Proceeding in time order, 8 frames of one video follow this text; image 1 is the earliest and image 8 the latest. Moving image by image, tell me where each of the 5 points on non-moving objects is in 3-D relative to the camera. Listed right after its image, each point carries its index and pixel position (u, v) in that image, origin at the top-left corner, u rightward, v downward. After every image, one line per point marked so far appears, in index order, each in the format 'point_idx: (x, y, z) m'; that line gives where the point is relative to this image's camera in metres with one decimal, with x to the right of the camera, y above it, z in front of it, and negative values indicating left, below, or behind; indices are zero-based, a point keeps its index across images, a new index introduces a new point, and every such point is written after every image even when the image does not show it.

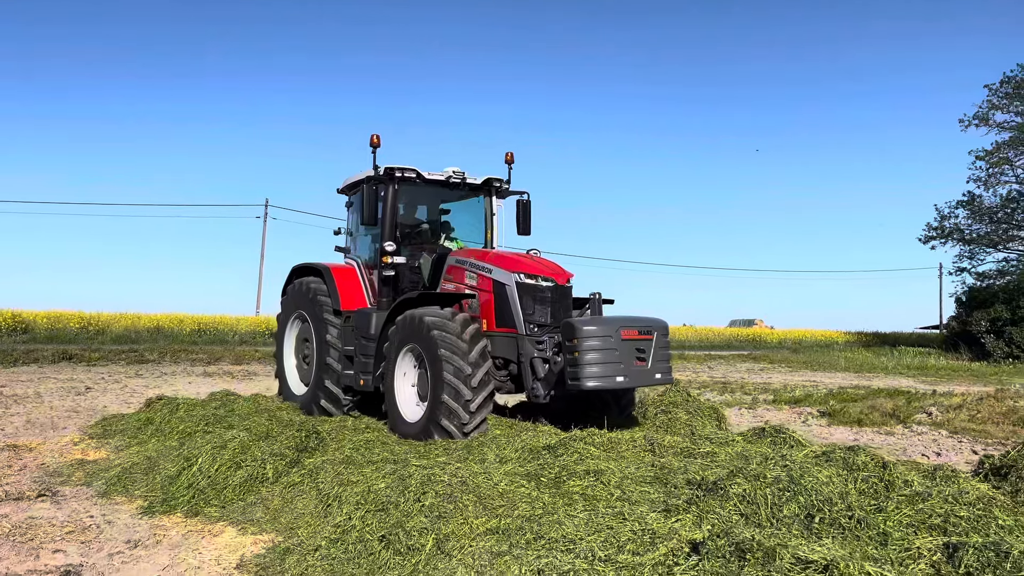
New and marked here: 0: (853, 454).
0: (+1.6, -0.8, +3.2) m
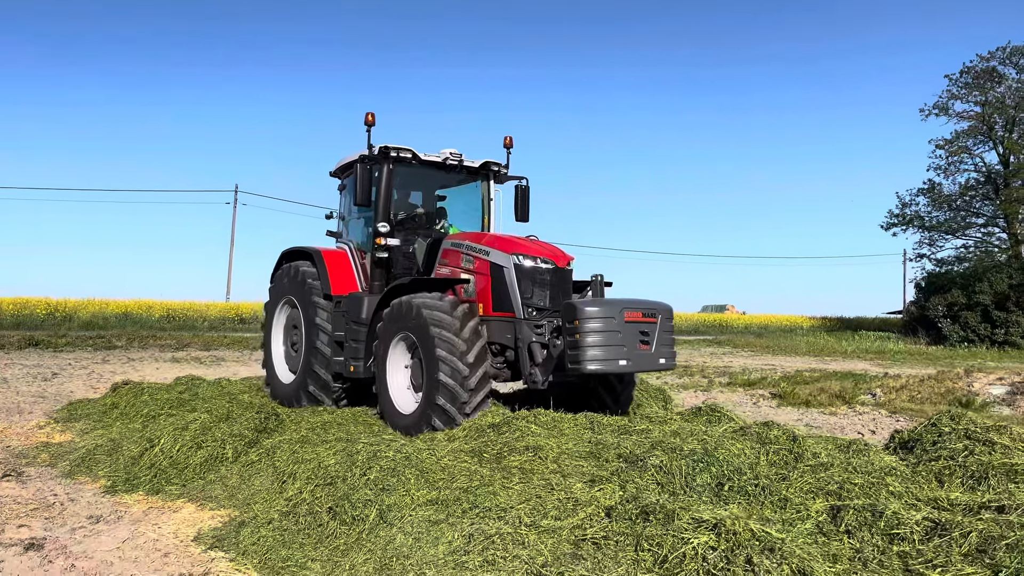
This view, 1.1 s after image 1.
0: (+1.3, -0.7, +3.4) m
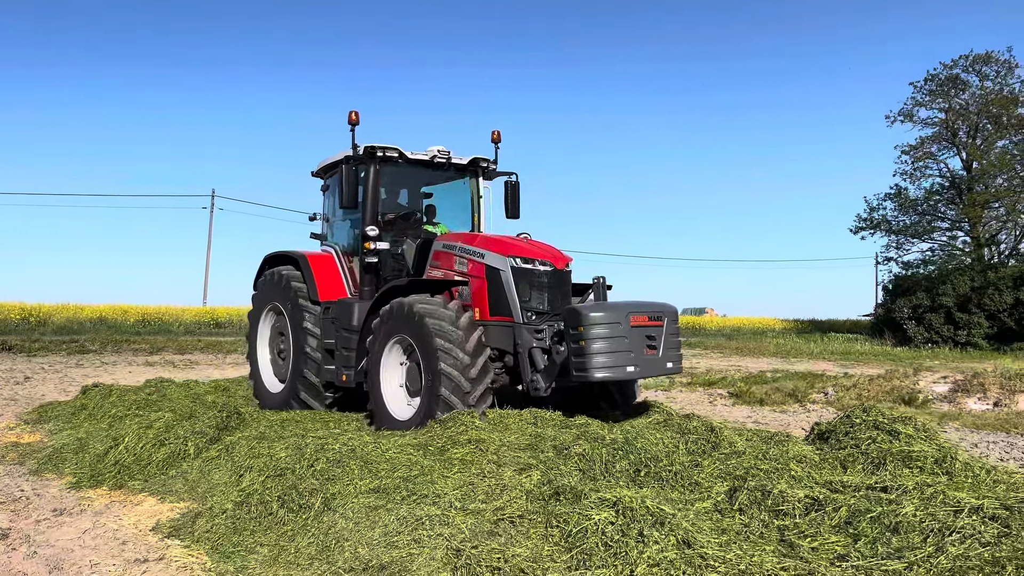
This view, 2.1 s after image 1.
0: (+1.0, -0.7, +3.7) m
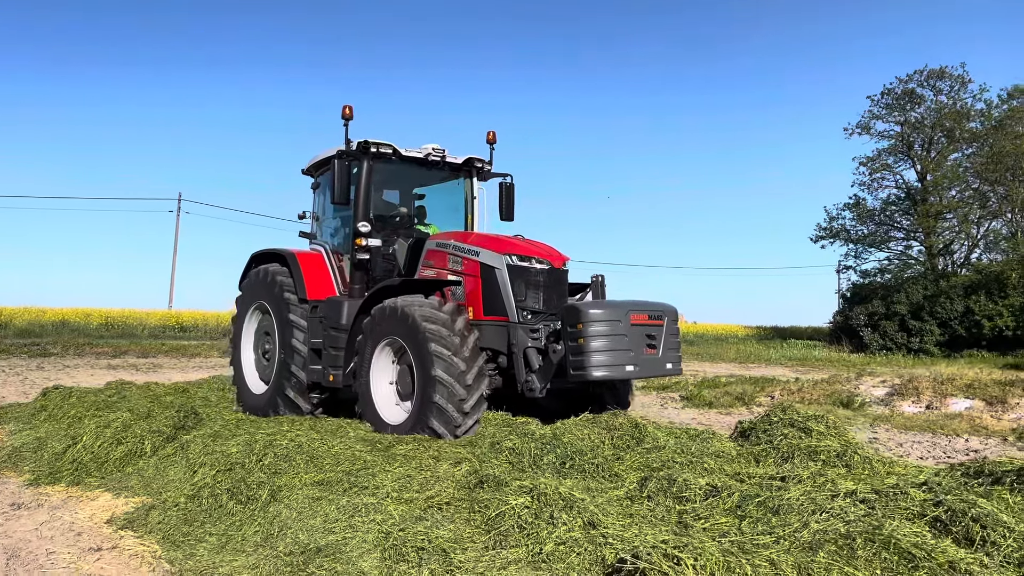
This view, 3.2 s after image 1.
0: (+0.6, -0.8, +4.0) m
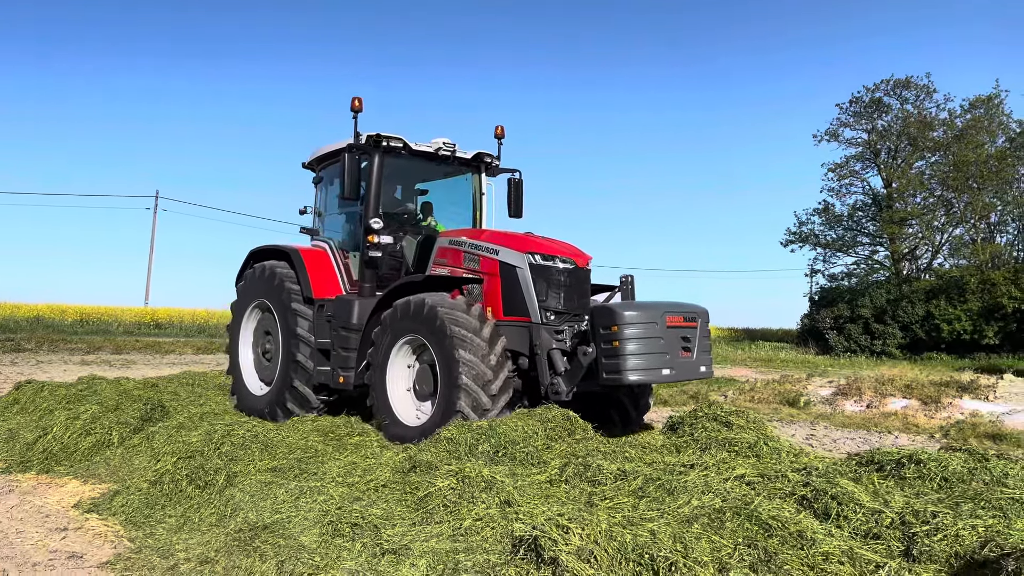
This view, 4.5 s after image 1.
0: (+0.3, -0.8, +4.3) m
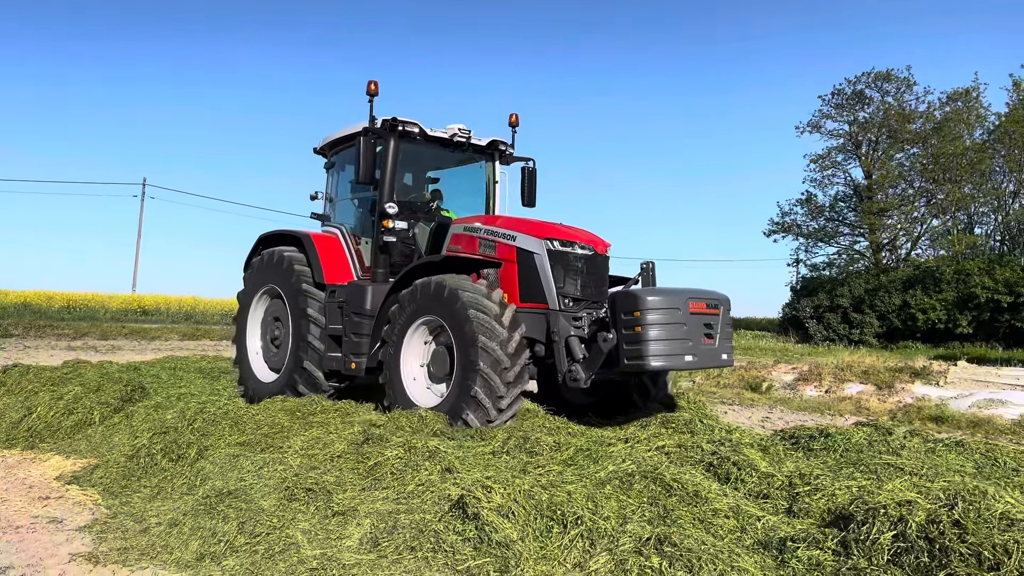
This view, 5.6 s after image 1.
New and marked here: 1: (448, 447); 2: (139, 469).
0: (0.0, -0.7, +4.6) m
1: (-0.3, -0.8, +3.5) m
2: (-2.2, -1.1, +4.0) m
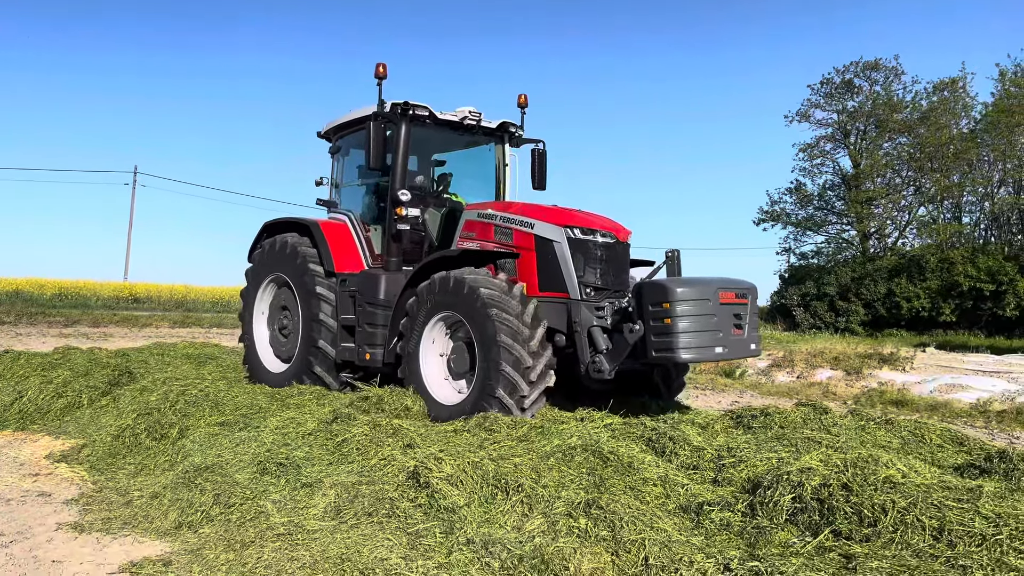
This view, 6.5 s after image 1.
0: (-0.3, -0.6, +4.8) m
1: (-0.5, -0.8, +3.7) m
2: (-2.5, -1.0, +4.2) m
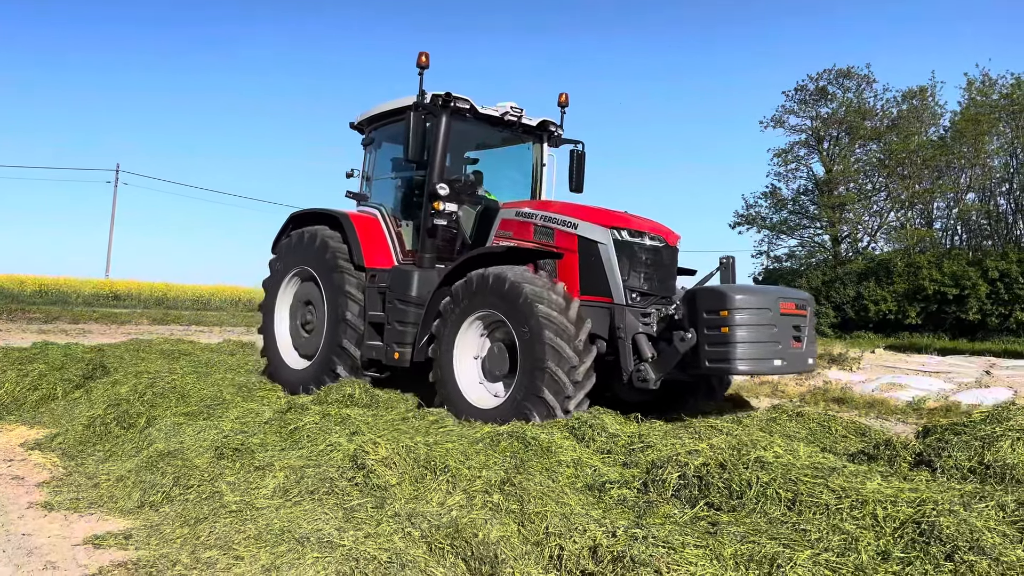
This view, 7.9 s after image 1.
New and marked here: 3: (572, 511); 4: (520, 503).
0: (-0.6, -0.7, +5.2) m
1: (-0.9, -0.8, +4.0) m
2: (-2.8, -1.0, +4.5) m
3: (+0.2, -0.9, +2.7) m
4: (0.0, -0.9, +2.8) m
